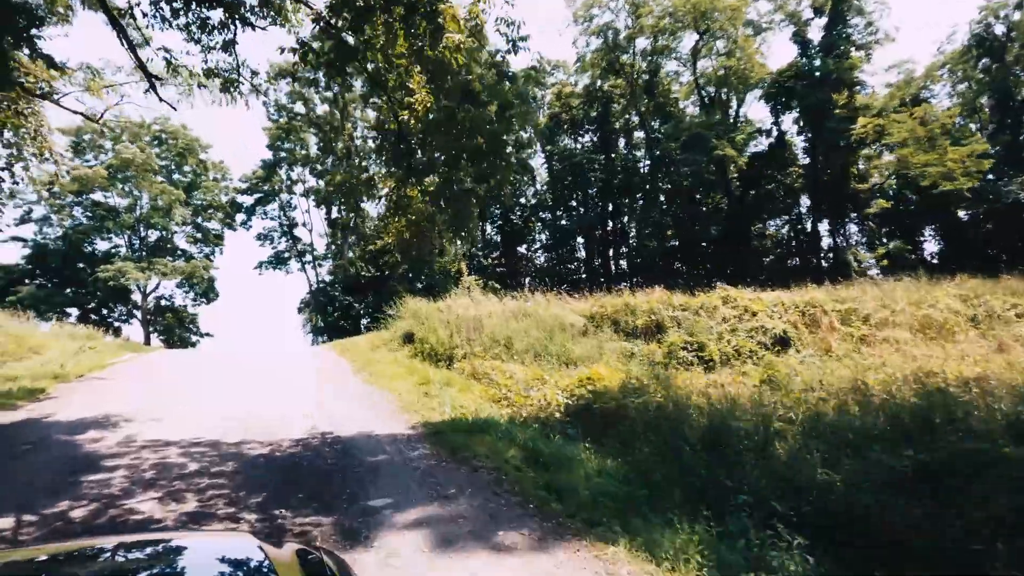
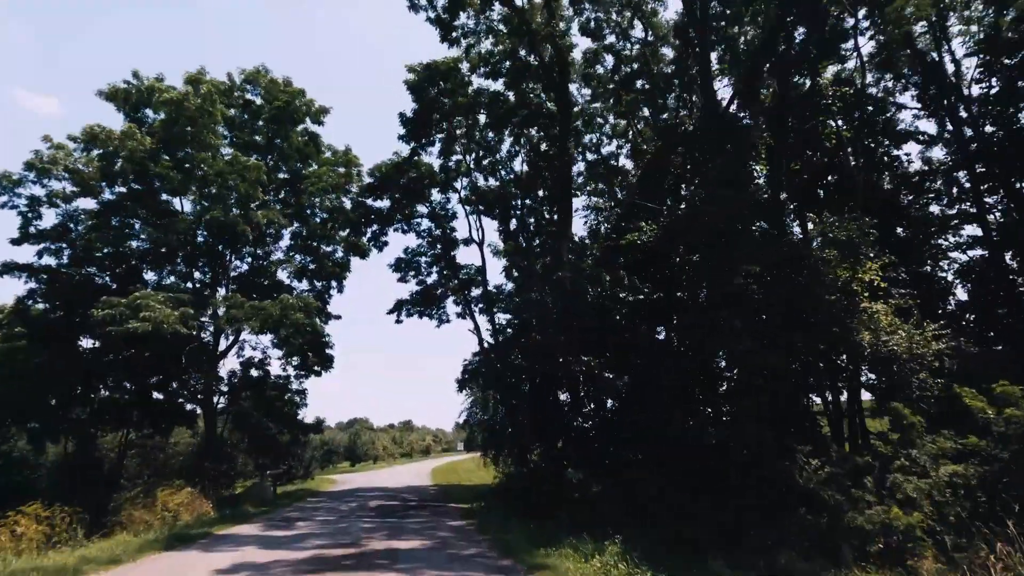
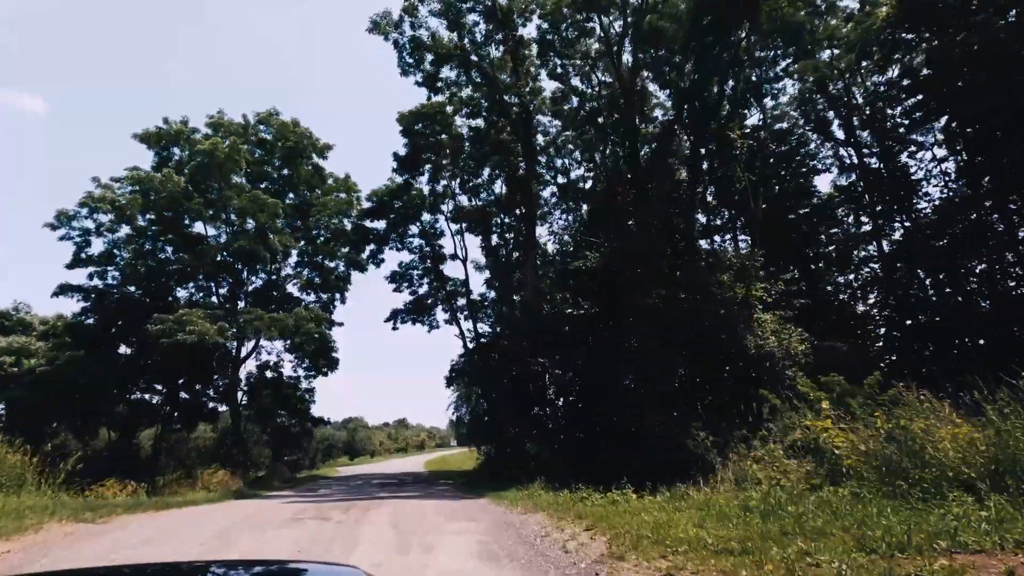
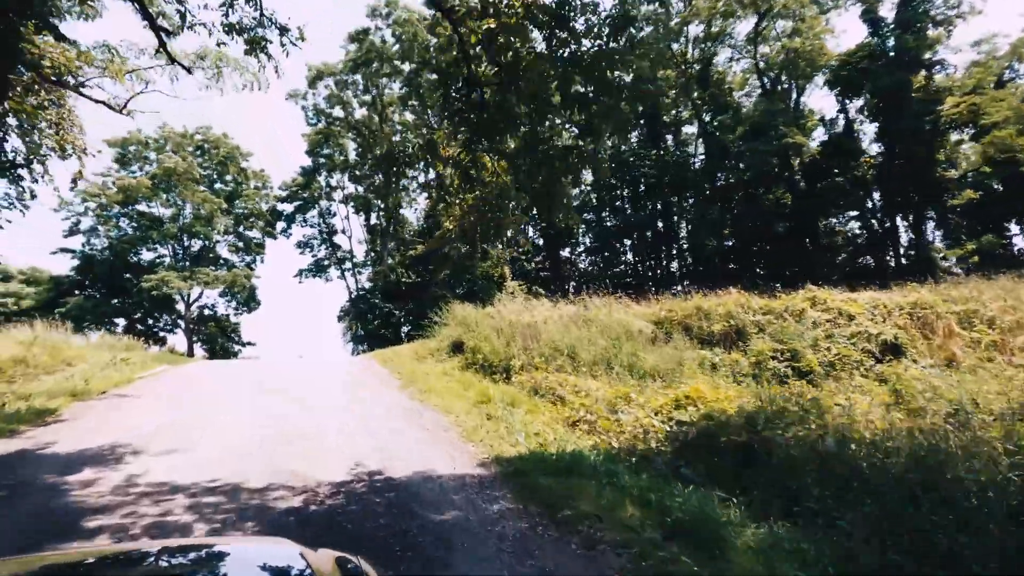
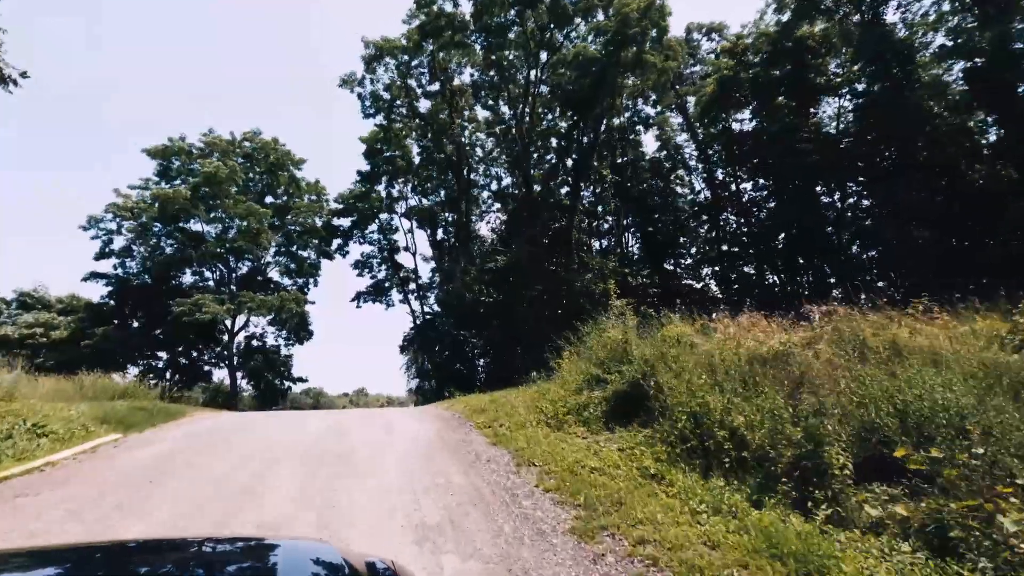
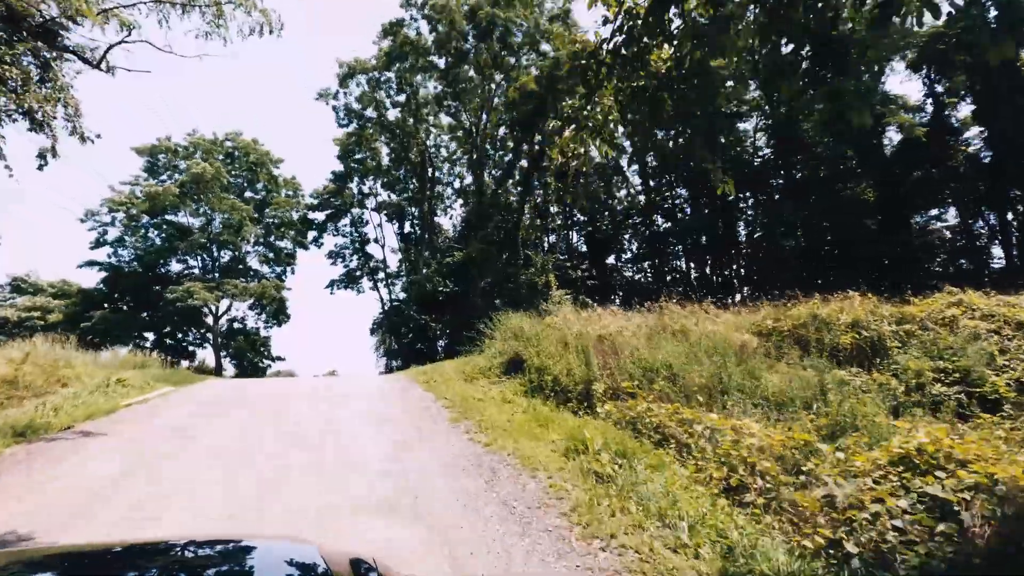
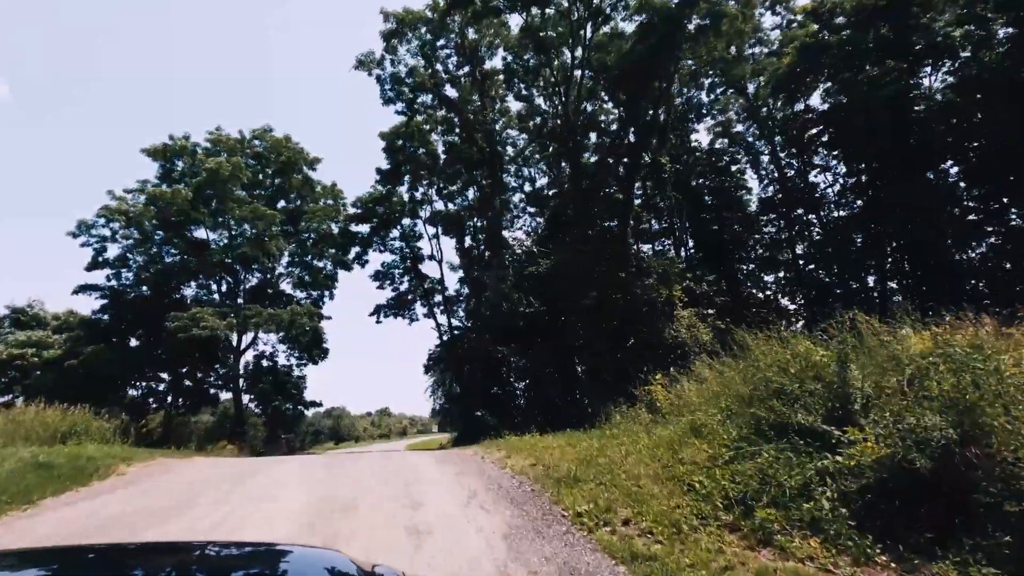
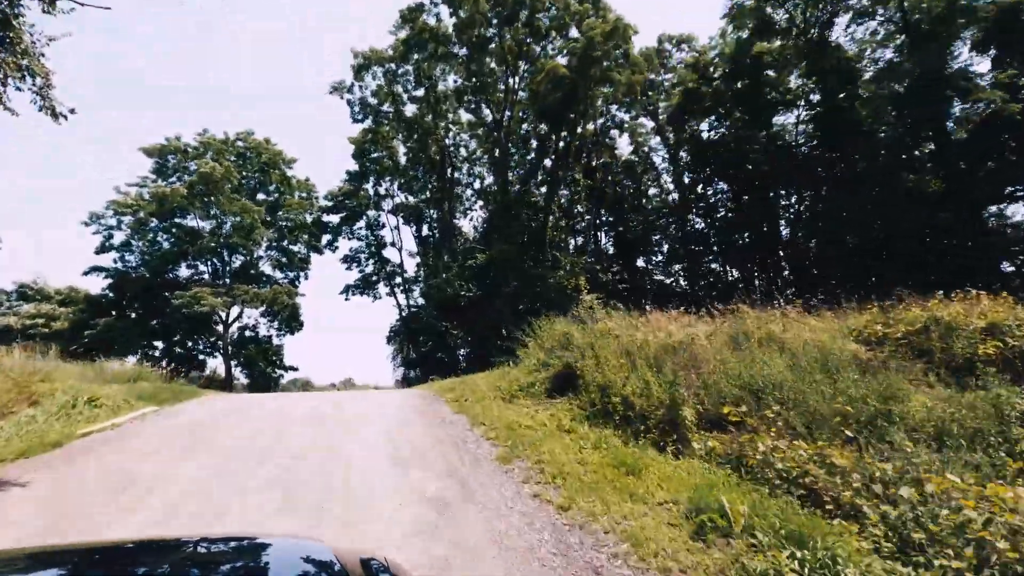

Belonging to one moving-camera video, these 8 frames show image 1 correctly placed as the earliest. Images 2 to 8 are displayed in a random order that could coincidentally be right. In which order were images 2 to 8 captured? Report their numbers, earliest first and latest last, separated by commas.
4, 6, 8, 5, 7, 3, 2
